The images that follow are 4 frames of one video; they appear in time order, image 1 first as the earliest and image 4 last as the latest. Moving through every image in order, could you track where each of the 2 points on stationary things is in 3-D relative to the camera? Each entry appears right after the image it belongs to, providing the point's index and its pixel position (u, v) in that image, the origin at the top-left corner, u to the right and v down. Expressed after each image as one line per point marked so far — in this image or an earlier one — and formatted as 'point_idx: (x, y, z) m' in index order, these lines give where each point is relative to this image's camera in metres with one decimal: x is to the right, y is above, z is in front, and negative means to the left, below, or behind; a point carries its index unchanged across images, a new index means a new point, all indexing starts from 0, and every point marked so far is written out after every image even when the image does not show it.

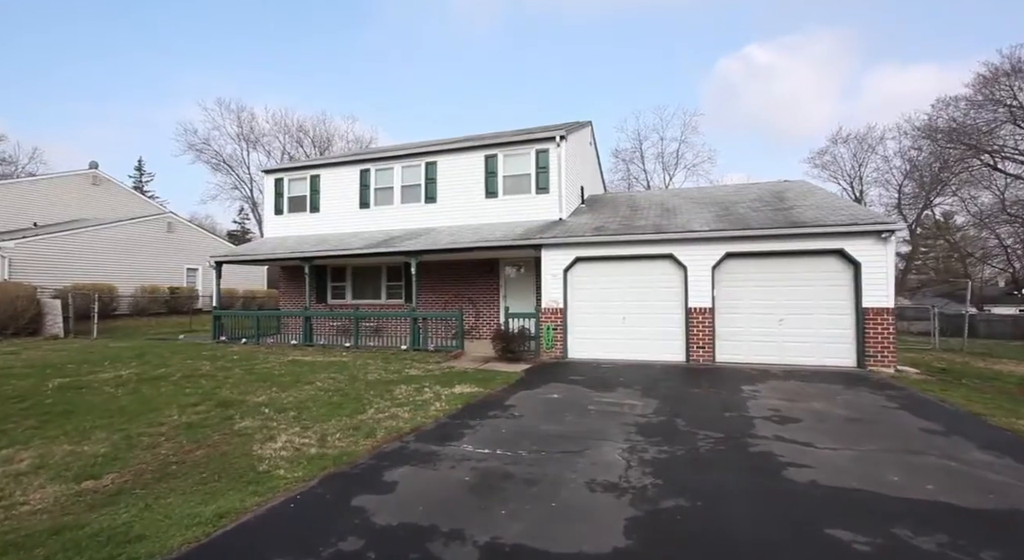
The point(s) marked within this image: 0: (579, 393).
0: (+1.0, -1.7, +7.6) m
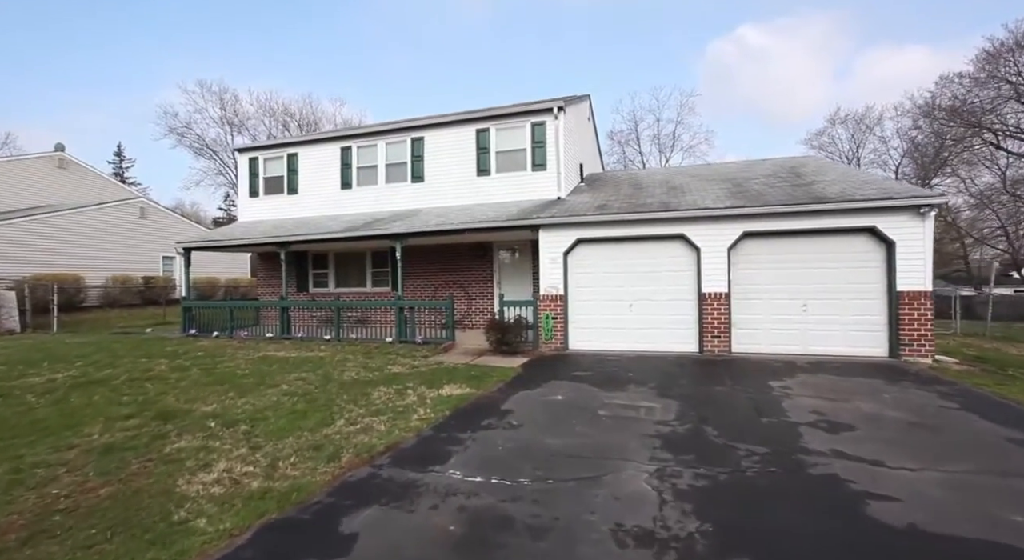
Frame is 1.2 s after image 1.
0: (+1.0, -1.5, +6.6) m
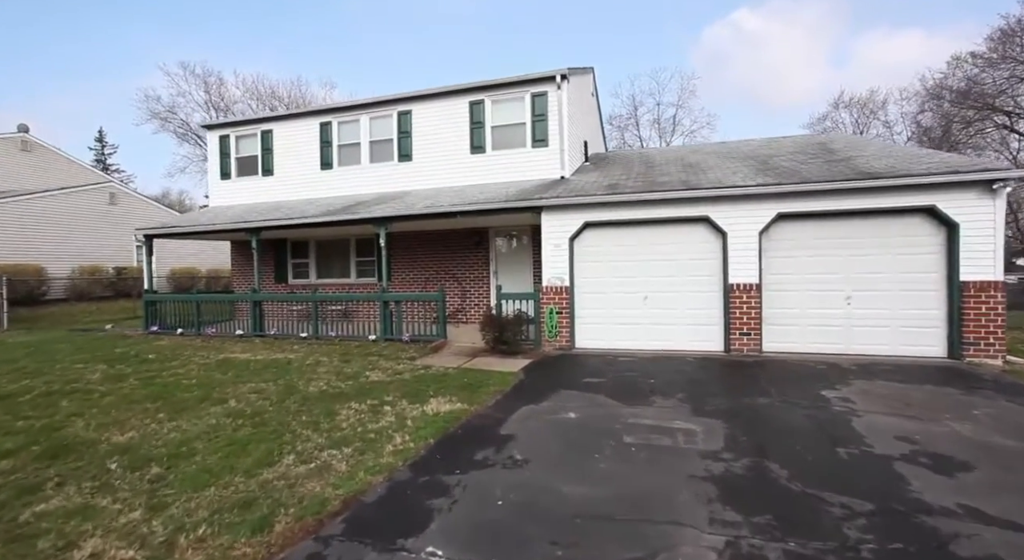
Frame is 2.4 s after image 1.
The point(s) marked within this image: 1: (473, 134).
0: (+1.0, -1.3, +5.4) m
1: (-0.9, +3.4, +12.0) m
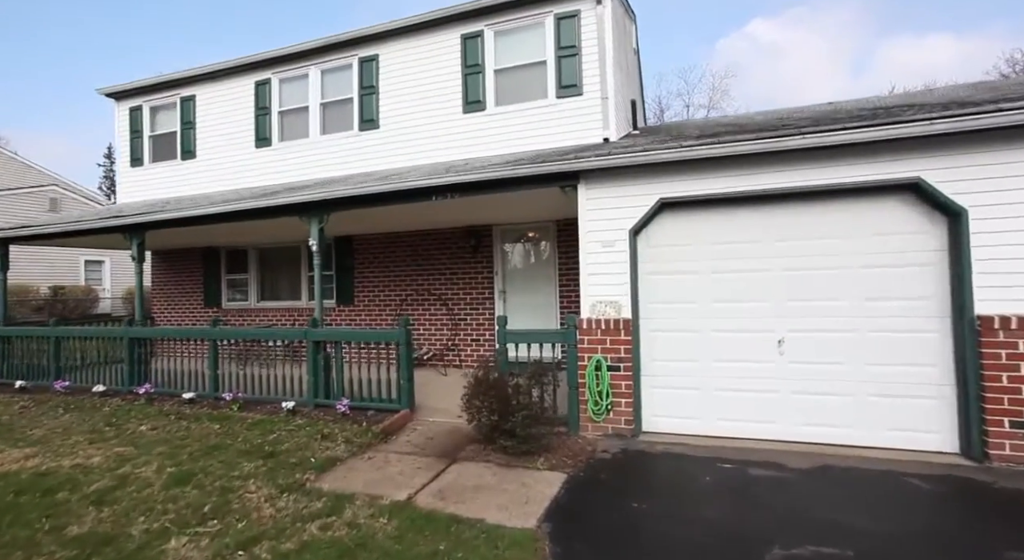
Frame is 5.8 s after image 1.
0: (+1.0, -1.5, +1.1) m
1: (-0.7, +3.0, +7.9) m
